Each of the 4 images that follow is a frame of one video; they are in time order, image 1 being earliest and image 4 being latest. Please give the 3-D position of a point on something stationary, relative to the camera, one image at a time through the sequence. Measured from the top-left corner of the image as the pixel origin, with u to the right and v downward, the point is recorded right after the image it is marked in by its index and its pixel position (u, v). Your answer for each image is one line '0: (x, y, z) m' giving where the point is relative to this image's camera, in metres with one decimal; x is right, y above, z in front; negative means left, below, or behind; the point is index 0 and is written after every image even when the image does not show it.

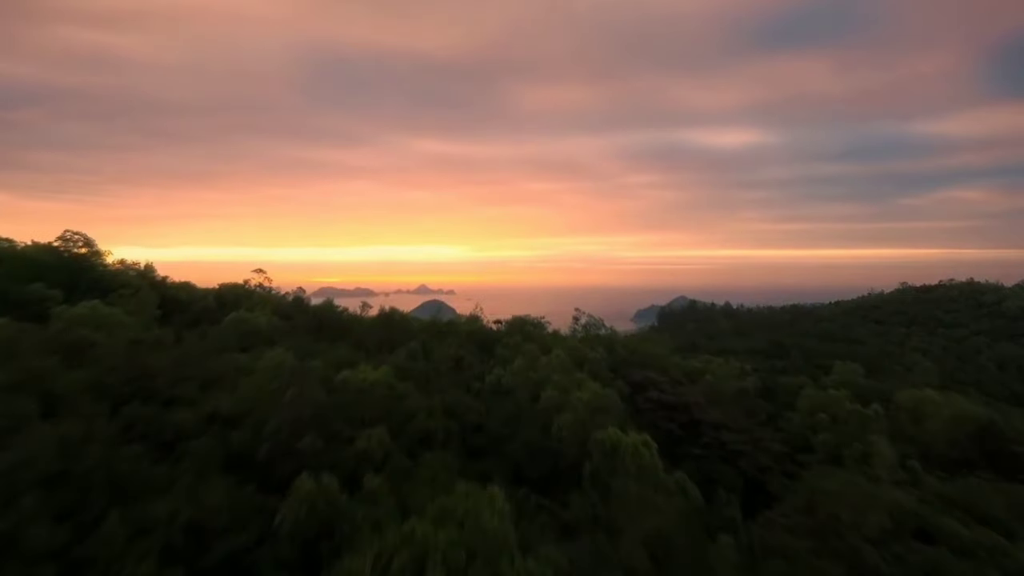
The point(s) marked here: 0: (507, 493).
0: (0.0, -1.4, +5.2) m
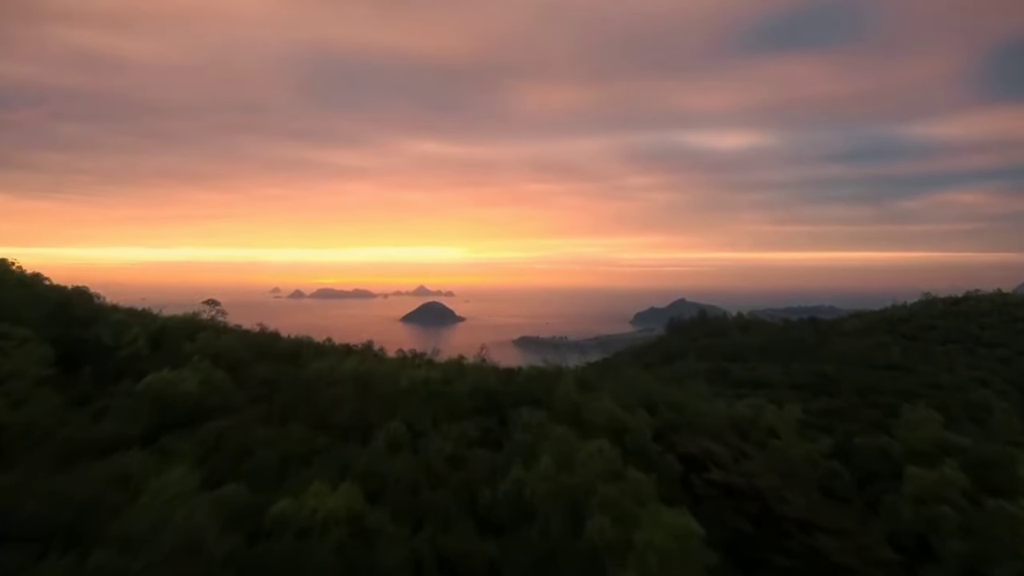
0: (+0.1, -1.7, +3.1) m
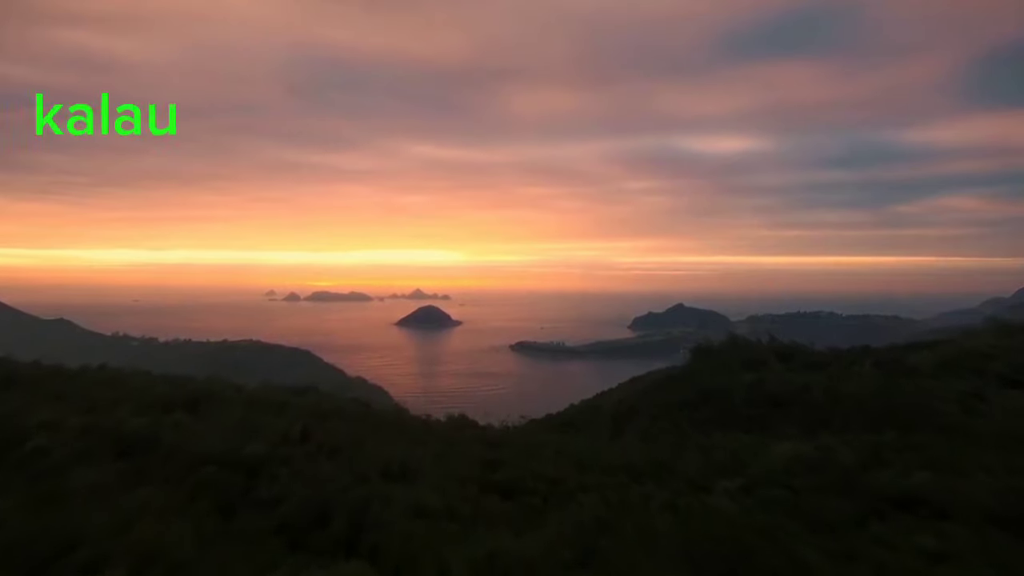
0: (+0.8, -2.6, -1.4) m
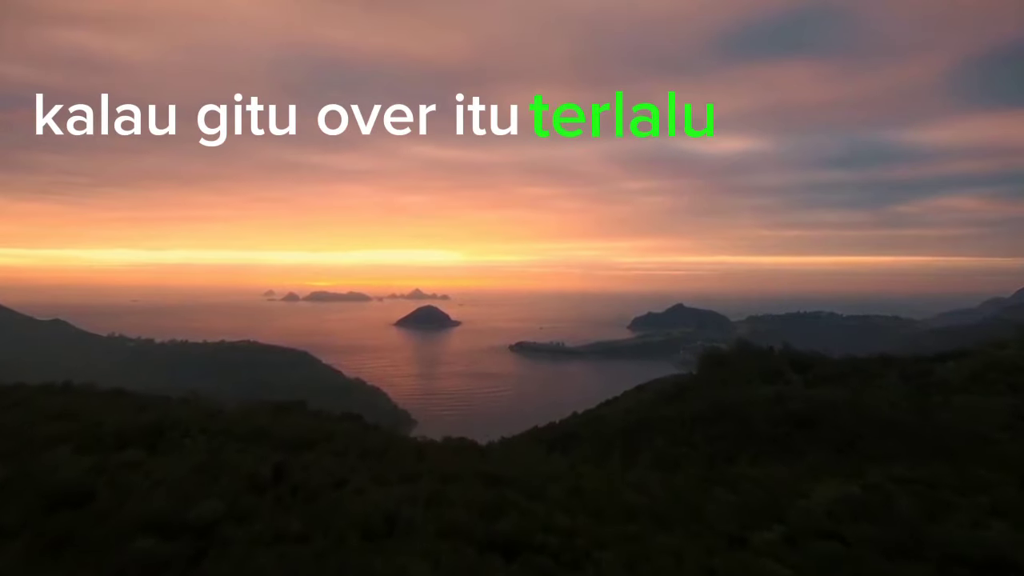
0: (+0.9, -2.9, -3.1) m
